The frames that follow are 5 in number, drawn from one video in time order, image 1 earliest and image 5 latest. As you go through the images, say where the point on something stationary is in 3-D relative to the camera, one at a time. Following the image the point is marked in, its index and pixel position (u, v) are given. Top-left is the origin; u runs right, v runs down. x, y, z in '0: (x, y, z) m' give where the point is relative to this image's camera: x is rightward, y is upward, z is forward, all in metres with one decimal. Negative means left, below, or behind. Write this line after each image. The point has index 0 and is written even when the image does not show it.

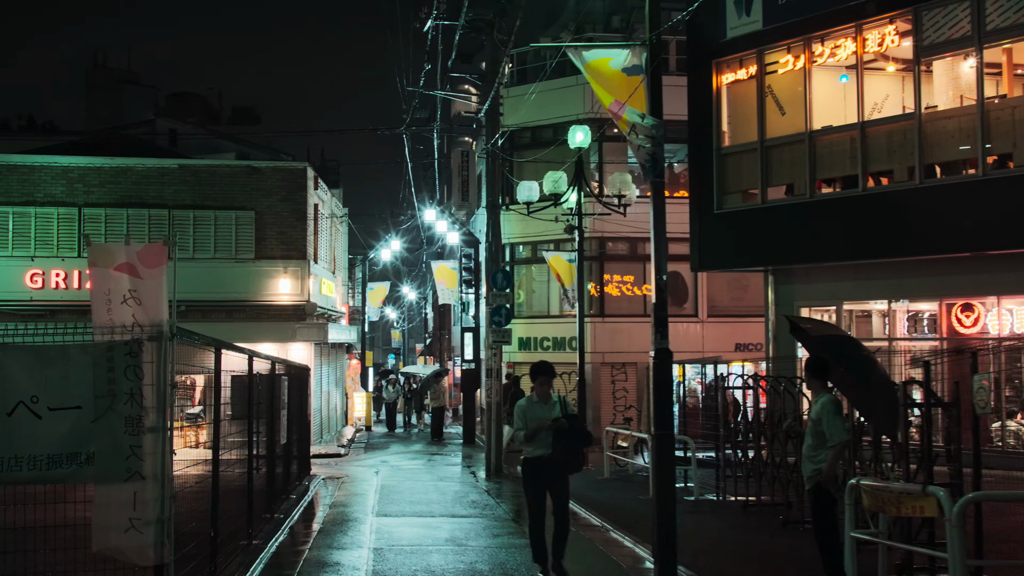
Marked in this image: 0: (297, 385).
0: (-2.6, -1.2, +13.3) m
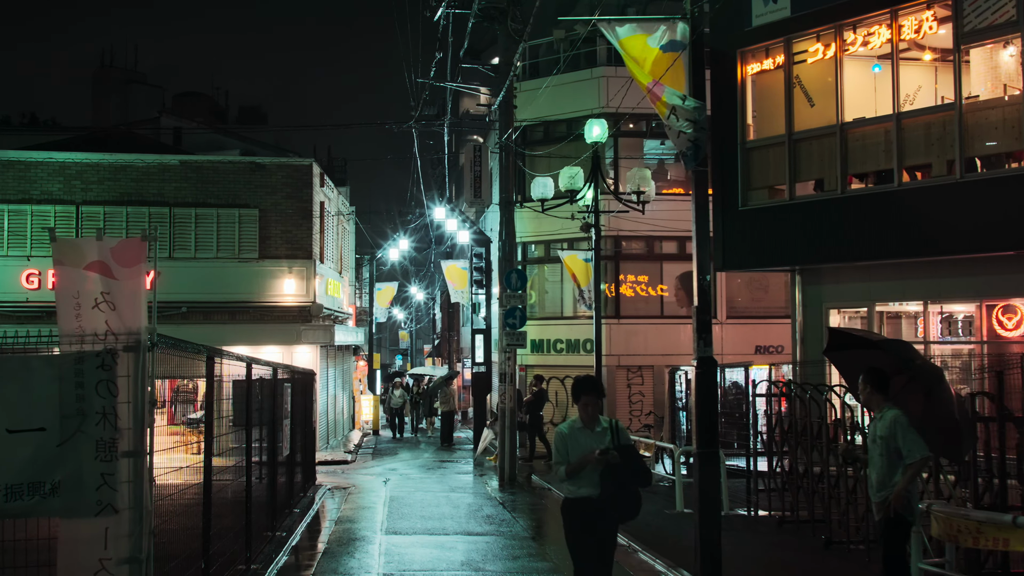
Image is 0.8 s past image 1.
0: (-2.5, -1.2, +12.6) m
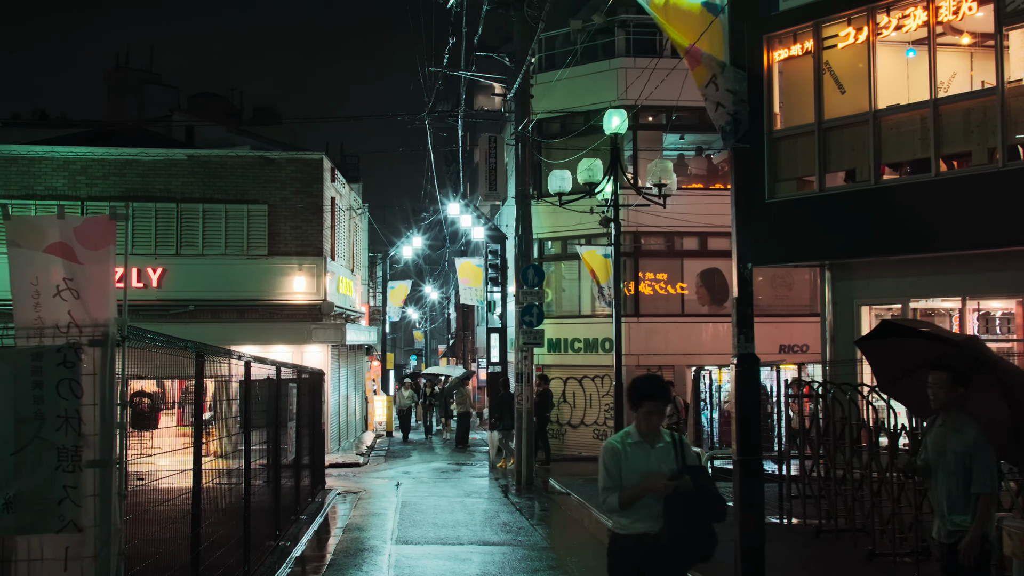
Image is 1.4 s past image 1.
0: (-2.3, -1.1, +12.0) m
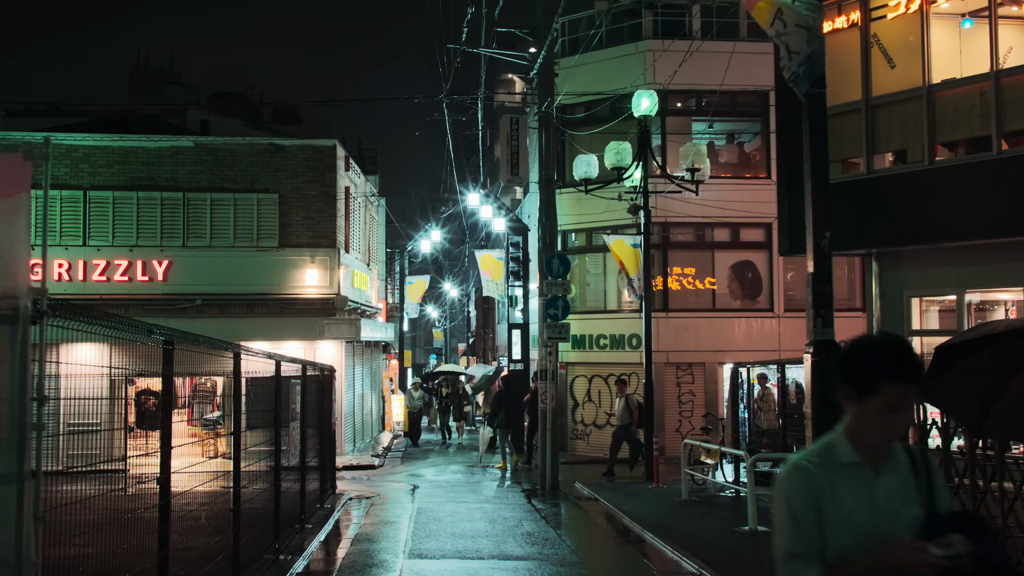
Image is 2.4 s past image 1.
0: (-2.0, -1.0, +11.2) m
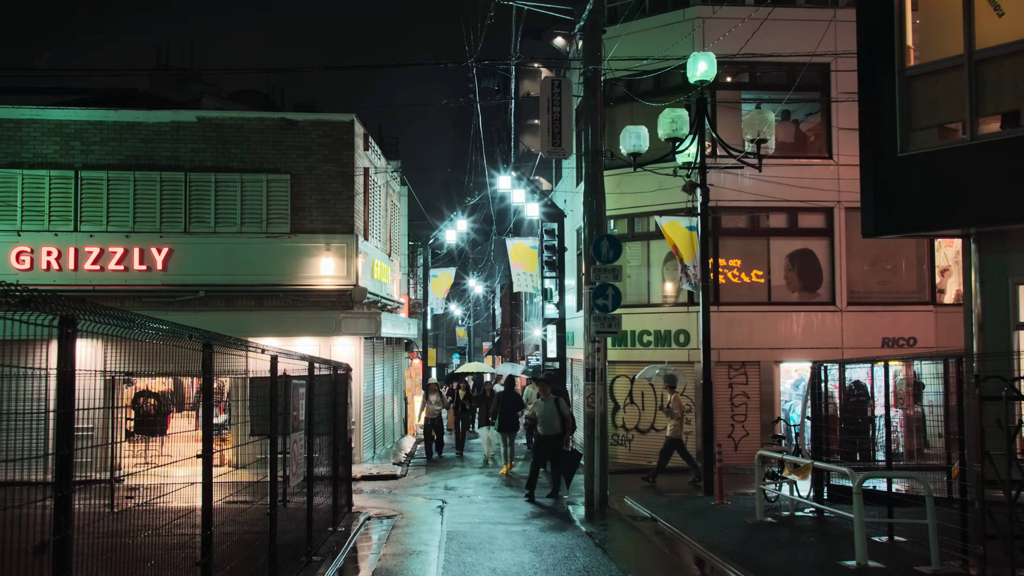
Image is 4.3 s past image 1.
0: (-1.6, -0.9, +9.5) m
